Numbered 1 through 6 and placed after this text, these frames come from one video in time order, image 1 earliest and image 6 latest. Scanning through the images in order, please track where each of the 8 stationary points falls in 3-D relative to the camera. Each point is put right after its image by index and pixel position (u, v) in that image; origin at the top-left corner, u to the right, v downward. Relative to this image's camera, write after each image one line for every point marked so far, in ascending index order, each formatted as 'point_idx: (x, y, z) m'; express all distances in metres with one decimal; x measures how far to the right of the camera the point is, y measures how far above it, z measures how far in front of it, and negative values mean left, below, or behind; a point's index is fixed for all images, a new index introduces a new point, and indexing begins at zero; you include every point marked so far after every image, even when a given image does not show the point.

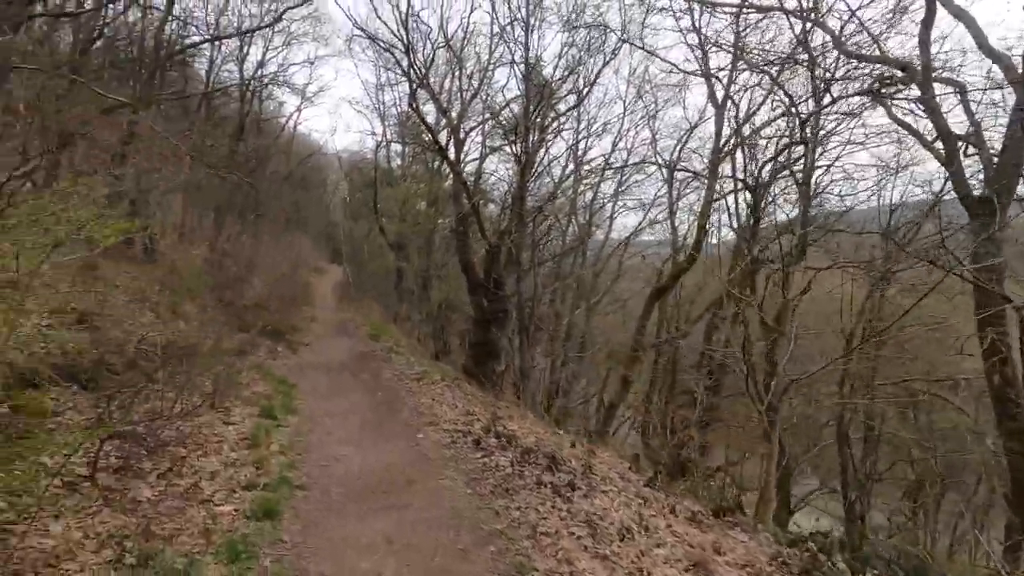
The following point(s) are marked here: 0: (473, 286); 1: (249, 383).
0: (-1.2, +0.1, +16.8) m
1: (-4.6, -1.7, +9.3) m
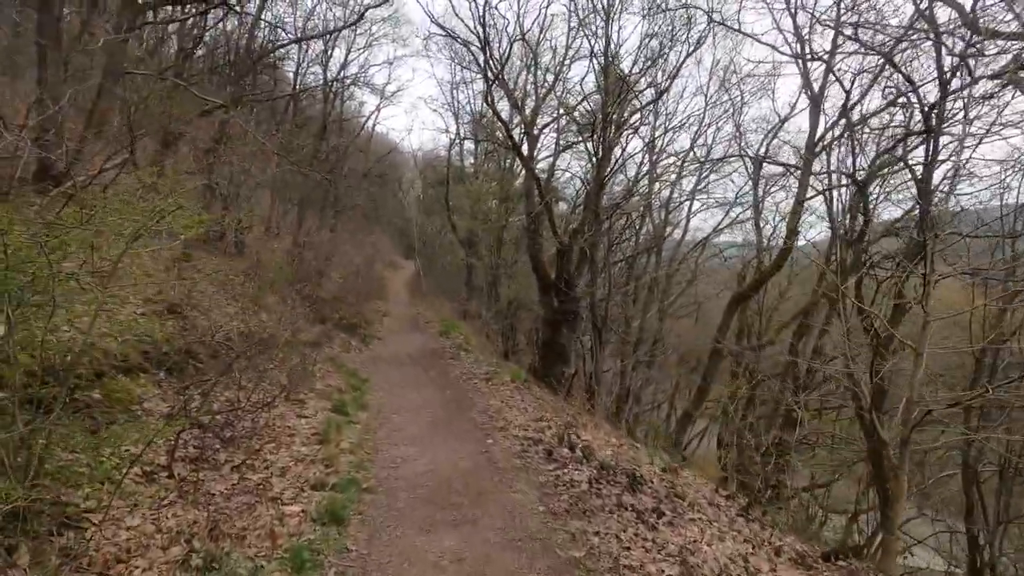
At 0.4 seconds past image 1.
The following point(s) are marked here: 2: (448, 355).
0: (+1.0, +0.1, +16.4) m
1: (-3.4, -1.6, +9.5) m
2: (-1.6, -1.6, +13.4) m
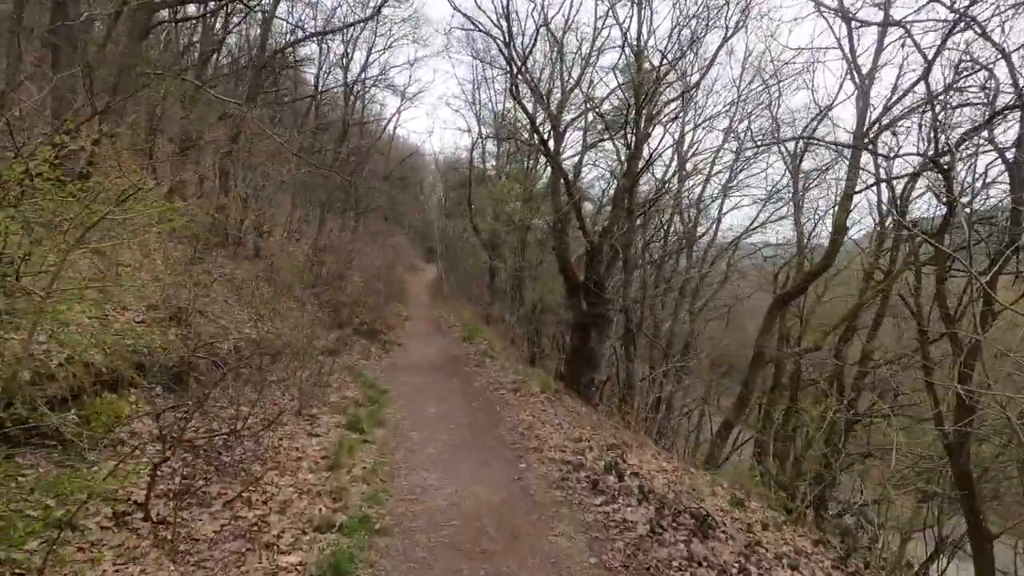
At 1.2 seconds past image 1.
0: (+1.8, 0.0, +15.6) m
1: (-2.9, -1.7, +8.8) m
2: (-1.0, -1.7, +12.7) m
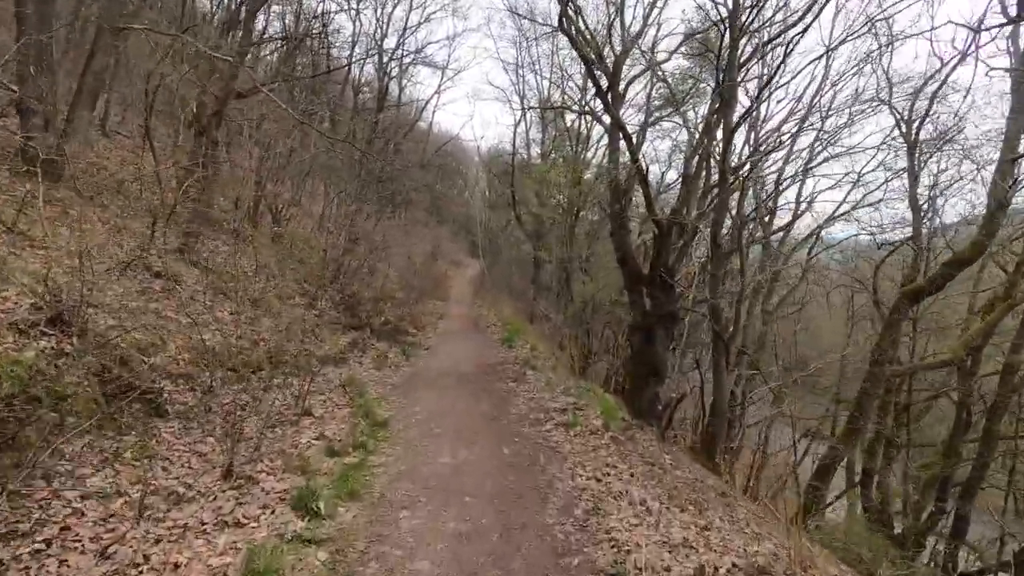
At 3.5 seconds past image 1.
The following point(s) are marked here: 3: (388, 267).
0: (+2.9, +0.2, +12.7) m
1: (-2.3, -1.6, +6.4) m
2: (0.0, -1.6, +10.1) m
3: (-4.5, +0.8, +19.2) m
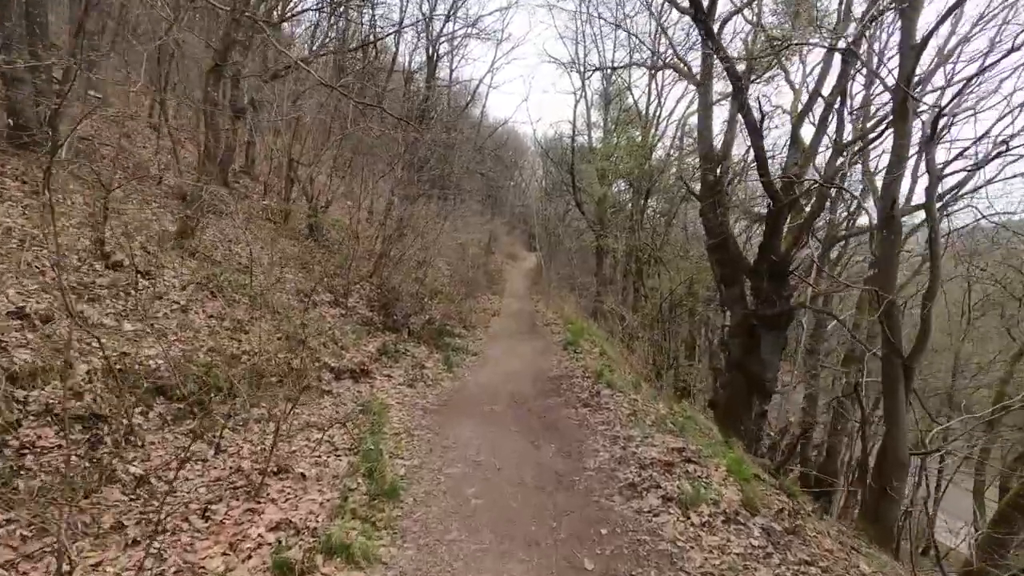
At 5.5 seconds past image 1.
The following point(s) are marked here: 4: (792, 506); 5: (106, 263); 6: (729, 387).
0: (+4.2, +0.3, +10.0) m
1: (-1.7, -1.5, +4.3) m
2: (+1.0, -1.5, +7.7) m
3: (-2.5, +1.0, +17.2) m
4: (+2.4, -1.8, +4.6) m
5: (-4.5, +0.3, +6.1) m
6: (+4.3, -2.0, +10.6) m
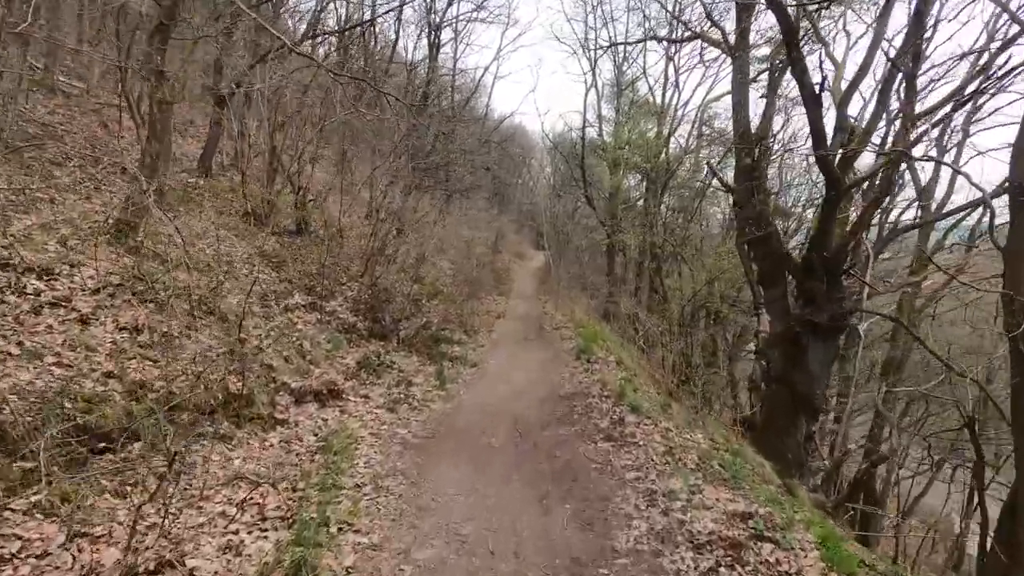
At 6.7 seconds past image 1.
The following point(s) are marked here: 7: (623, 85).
0: (+4.3, +0.3, +8.5) m
1: (-1.7, -1.6, +2.9) m
2: (+1.0, -1.5, +6.3) m
3: (-2.3, +0.9, +15.9) m
4: (+2.4, -1.8, +3.1) m
5: (-4.5, +0.3, +4.8) m
6: (+4.4, -2.0, +9.1) m
7: (+4.0, +7.6, +19.9) m
